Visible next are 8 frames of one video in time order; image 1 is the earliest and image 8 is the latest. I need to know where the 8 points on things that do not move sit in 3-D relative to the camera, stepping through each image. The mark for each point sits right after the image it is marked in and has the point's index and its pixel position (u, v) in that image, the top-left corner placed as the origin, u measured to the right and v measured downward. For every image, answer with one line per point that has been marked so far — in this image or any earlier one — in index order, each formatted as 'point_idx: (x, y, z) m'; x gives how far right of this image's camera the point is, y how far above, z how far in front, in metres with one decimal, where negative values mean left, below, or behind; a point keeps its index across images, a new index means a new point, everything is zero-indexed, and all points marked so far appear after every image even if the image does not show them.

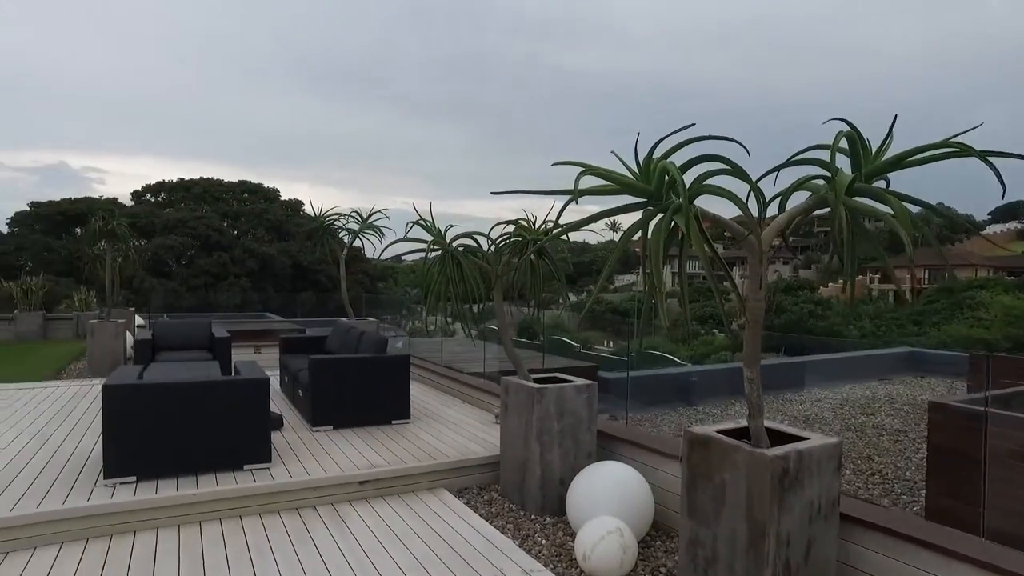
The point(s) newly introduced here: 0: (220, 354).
0: (-2.5, -0.6, +5.7) m
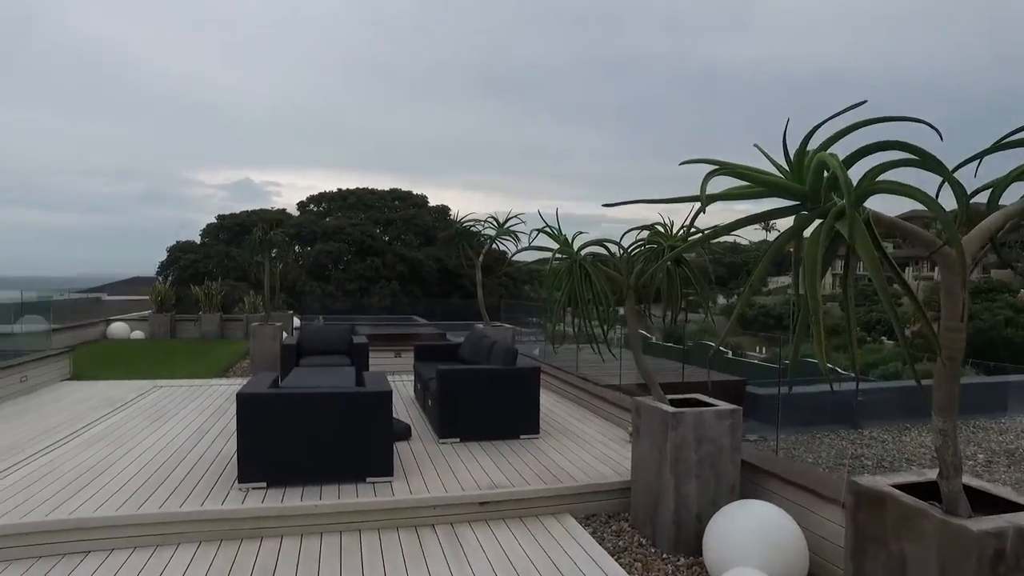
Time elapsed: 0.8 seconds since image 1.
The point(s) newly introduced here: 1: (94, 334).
0: (-1.4, -0.6, +5.9) m
1: (-8.1, -0.9, +13.0) m
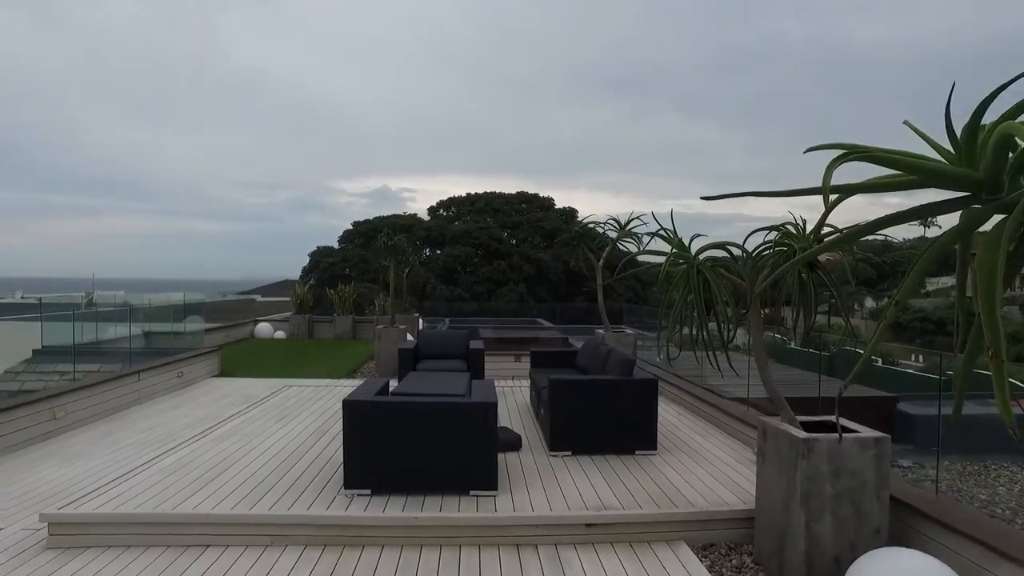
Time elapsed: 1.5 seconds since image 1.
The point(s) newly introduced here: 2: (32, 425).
0: (-0.3, -0.7, +5.8) m
1: (-5.7, -1.0, +14.1) m
2: (-3.9, -1.1, +5.5) m
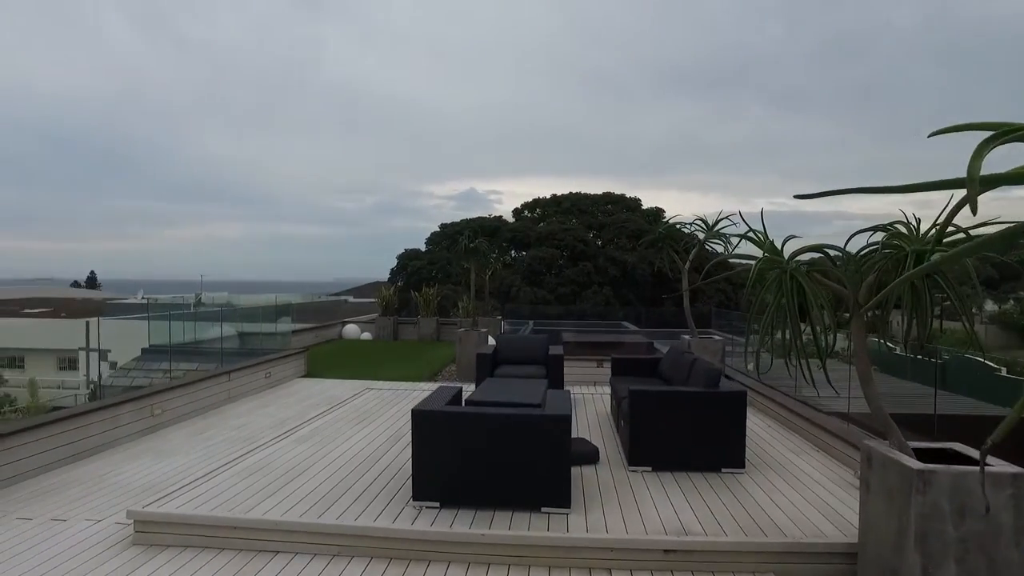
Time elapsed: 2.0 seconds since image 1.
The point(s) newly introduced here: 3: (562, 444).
0: (+0.3, -0.7, +5.7) m
1: (-3.9, -1.0, +14.6) m
2: (-3.3, -1.2, +5.8) m
3: (+0.2, -0.7, +3.1) m
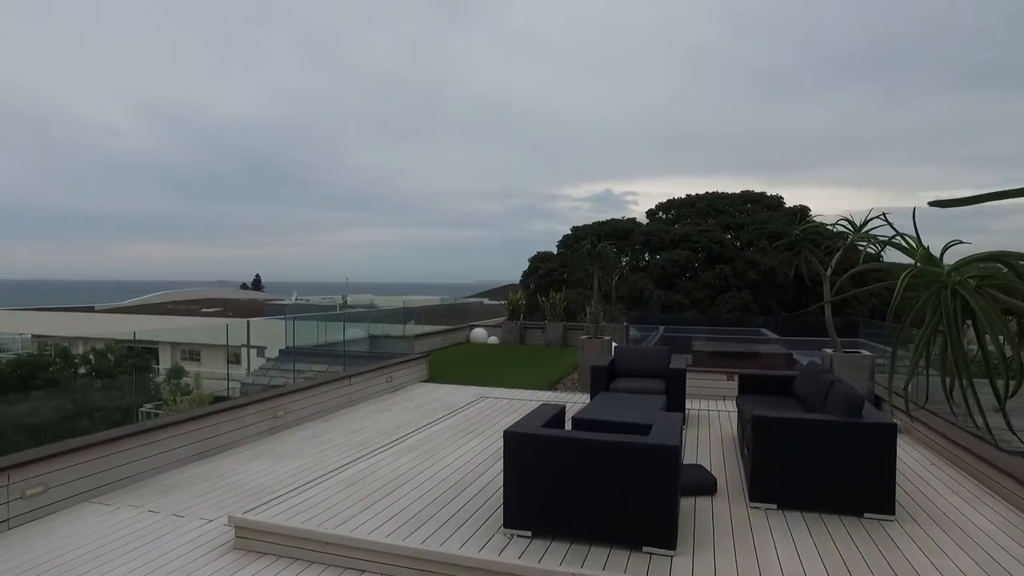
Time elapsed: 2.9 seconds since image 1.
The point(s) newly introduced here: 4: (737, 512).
0: (+1.3, -0.8, +5.3) m
1: (-1.1, -1.1, +14.8) m
2: (-2.3, -1.2, +6.1) m
3: (+0.6, -0.8, +2.7) m
4: (+1.1, -1.1, +3.2) m
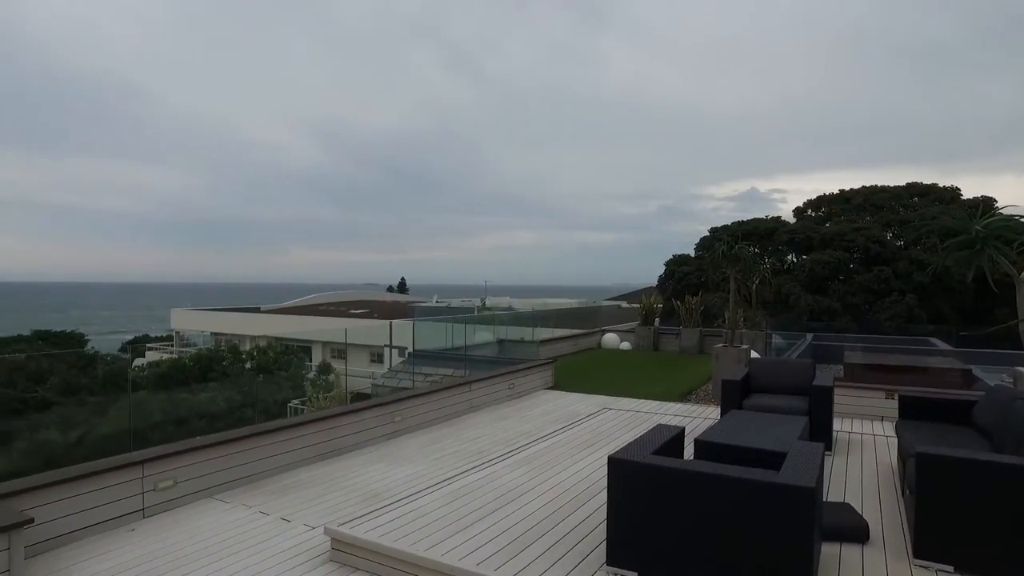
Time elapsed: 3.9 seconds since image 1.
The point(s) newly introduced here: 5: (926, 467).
0: (+2.1, -0.8, +4.6) m
1: (+1.7, -1.2, +14.4) m
2: (-1.2, -1.2, +6.1) m
3: (+1.0, -0.8, +2.2) m
4: (+1.5, -1.1, +2.6) m
5: (+1.6, -0.7, +2.6) m
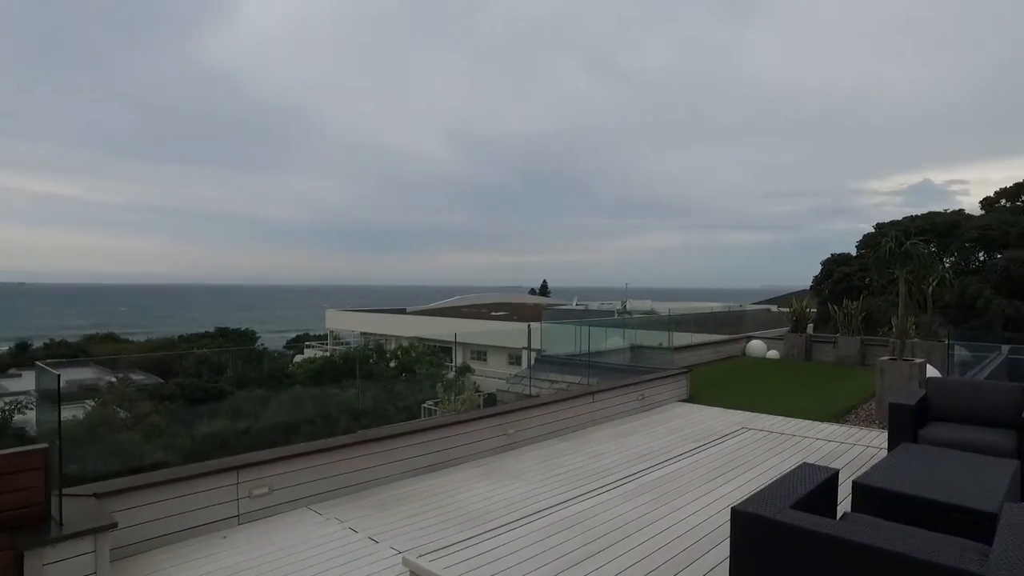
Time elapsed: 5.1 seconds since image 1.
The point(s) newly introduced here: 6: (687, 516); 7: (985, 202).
0: (+2.7, -0.8, +3.6) m
1: (+4.4, -1.2, +13.3) m
2: (-0.2, -1.2, +5.7) m
3: (+1.2, -0.8, +1.5) m
4: (+1.8, -1.1, +1.8) m
5: (+1.9, -0.7, +1.8) m
6: (+1.0, -1.1, +3.6) m
7: (+12.4, +2.3, +17.8) m
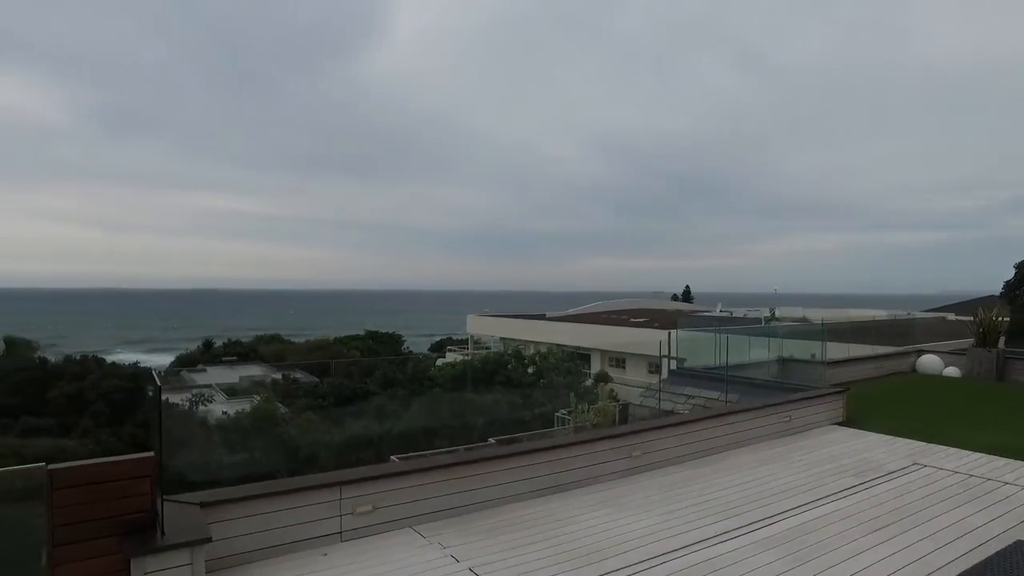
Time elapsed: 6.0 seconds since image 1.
0: (+3.2, -0.9, +2.6) m
1: (+6.8, -1.3, +11.7) m
2: (+0.8, -1.3, +5.3) m
3: (+1.3, -0.8, +0.9) m
4: (+1.9, -1.1, +1.0) m
5: (+2.0, -0.7, +1.0) m
6: (+1.5, -1.2, +2.9) m
7: (+15.6, +2.1, +14.5) m
